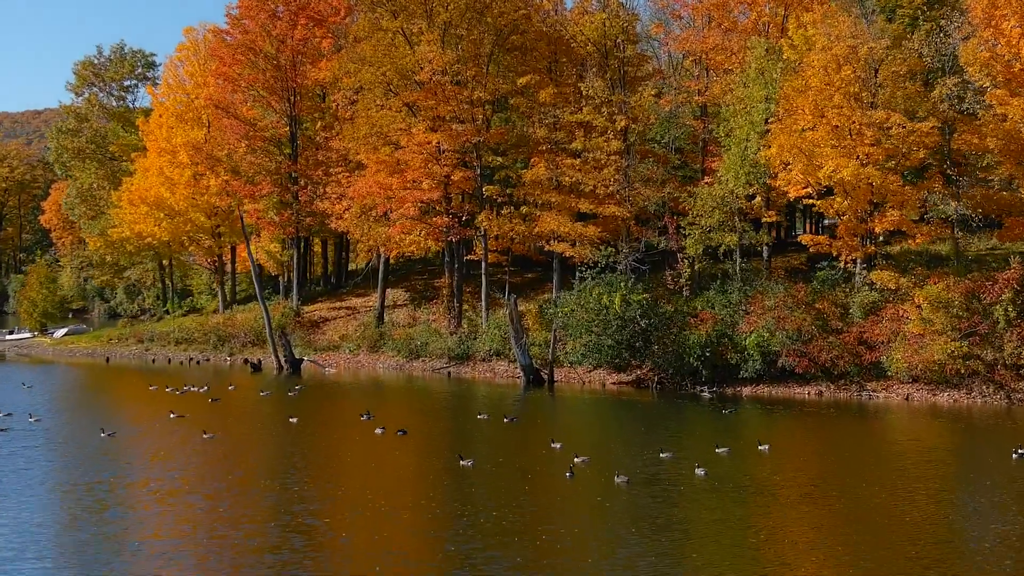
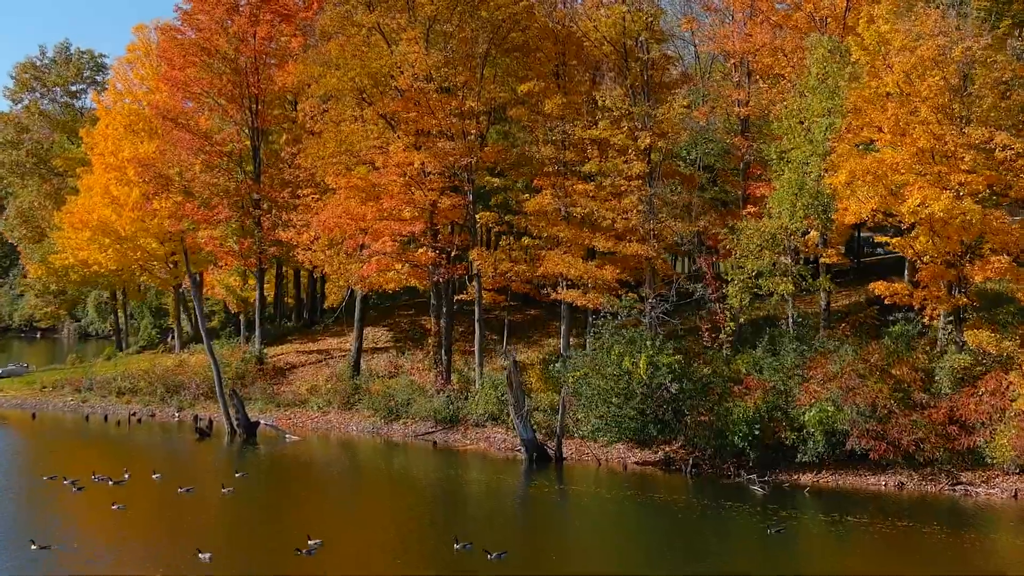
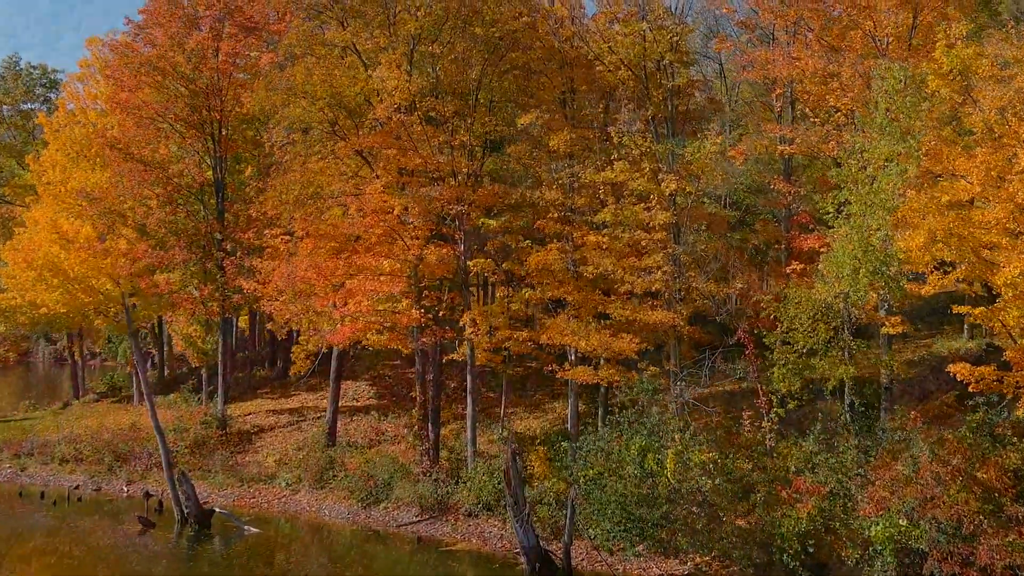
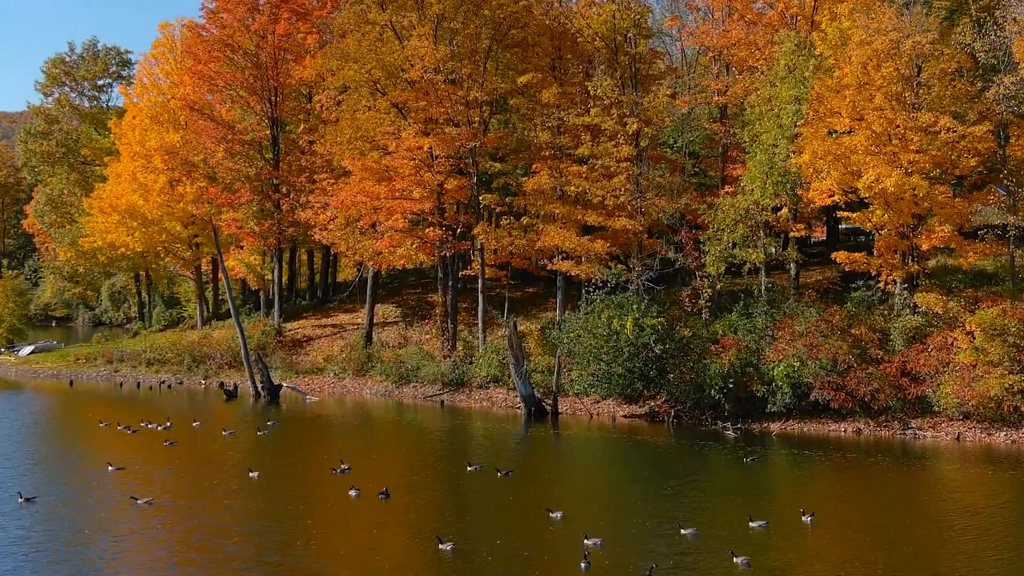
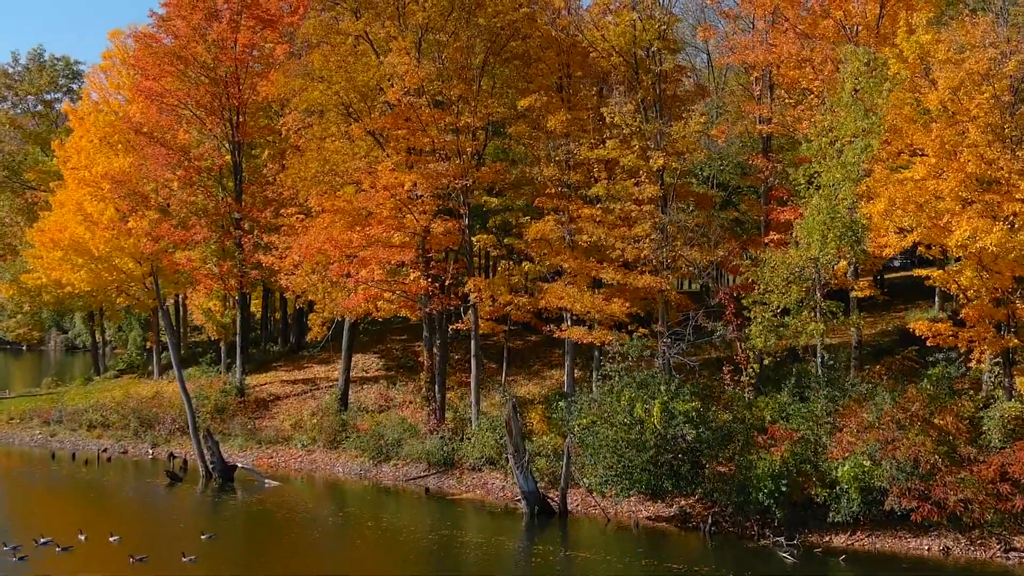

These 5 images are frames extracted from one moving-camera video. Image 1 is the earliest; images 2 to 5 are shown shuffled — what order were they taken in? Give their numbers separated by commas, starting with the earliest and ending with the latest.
4, 2, 5, 3
